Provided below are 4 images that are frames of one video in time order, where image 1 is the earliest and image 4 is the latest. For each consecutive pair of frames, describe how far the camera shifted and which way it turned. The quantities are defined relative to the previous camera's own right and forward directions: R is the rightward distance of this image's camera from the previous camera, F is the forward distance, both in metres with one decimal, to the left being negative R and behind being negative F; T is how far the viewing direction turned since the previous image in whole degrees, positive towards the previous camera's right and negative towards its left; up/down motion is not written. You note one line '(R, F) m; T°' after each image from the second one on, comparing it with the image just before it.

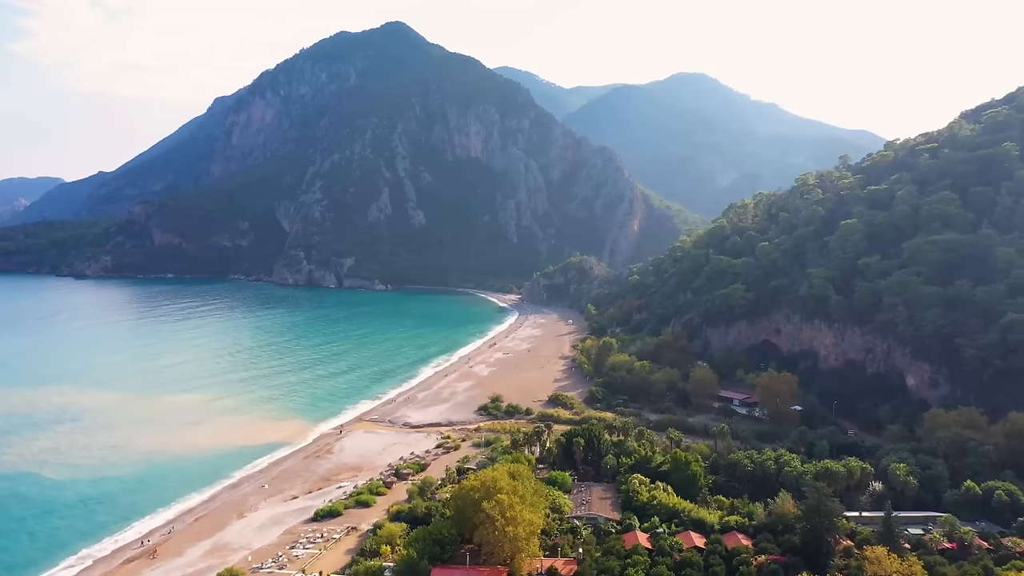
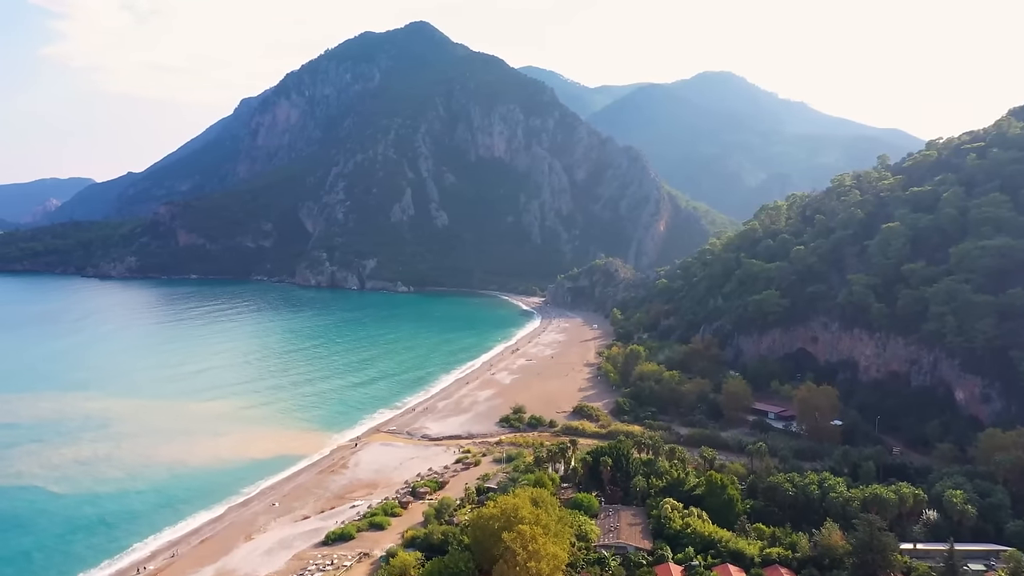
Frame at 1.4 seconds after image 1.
(-0.1, +2.5) m; -2°
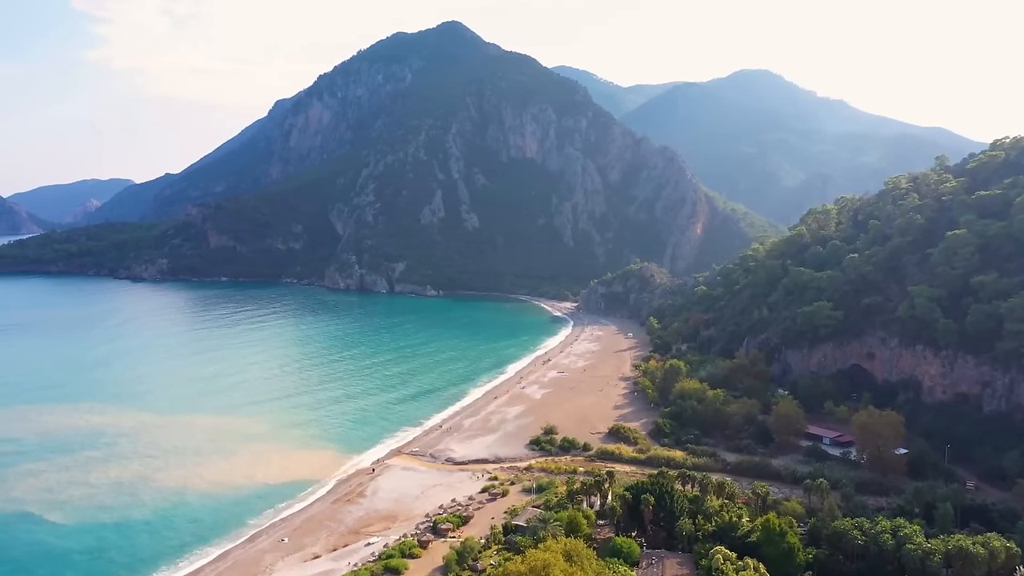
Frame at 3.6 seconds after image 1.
(-0.1, +3.9) m; -3°
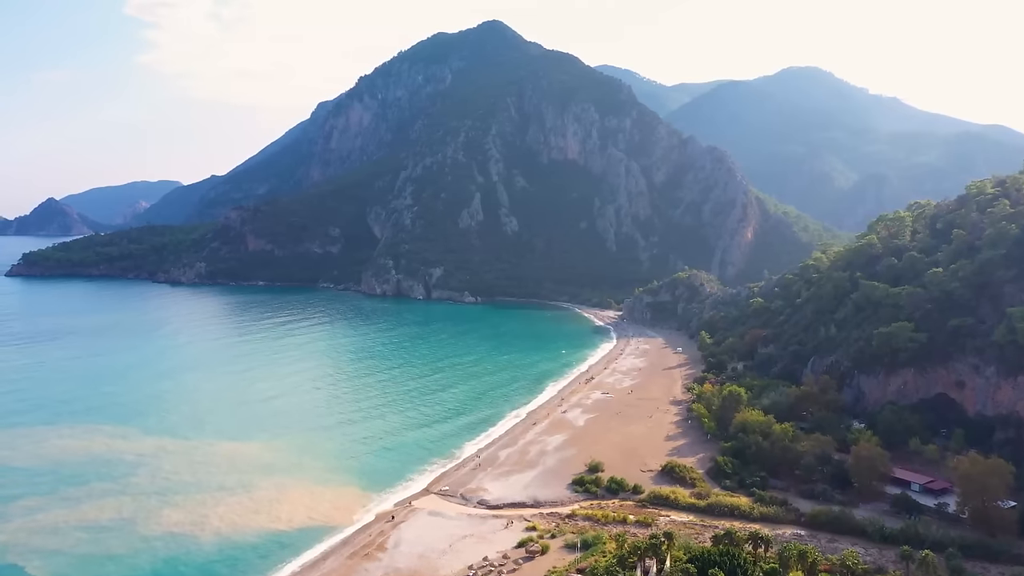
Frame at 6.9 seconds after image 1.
(-0.3, +5.7) m; -4°
